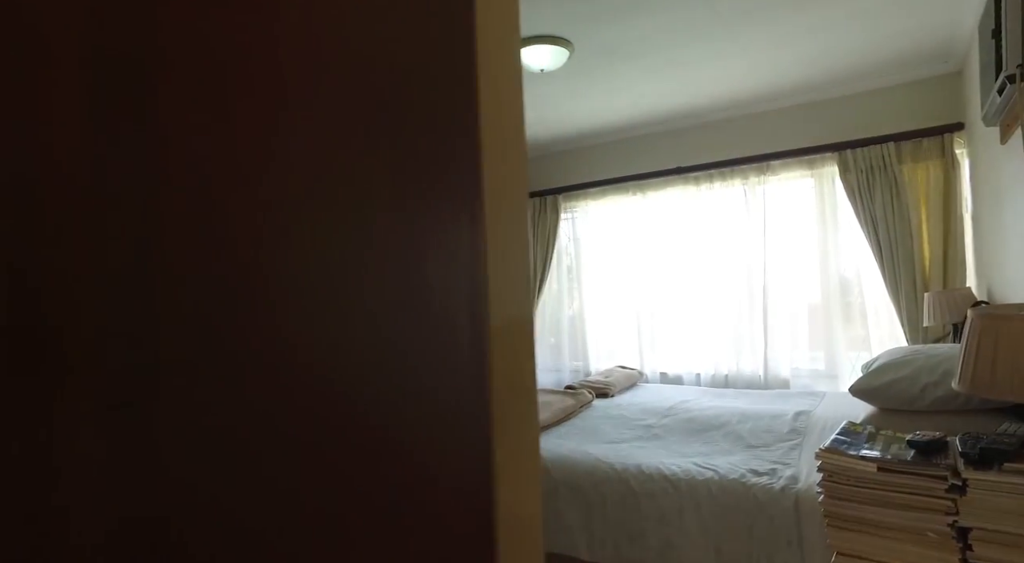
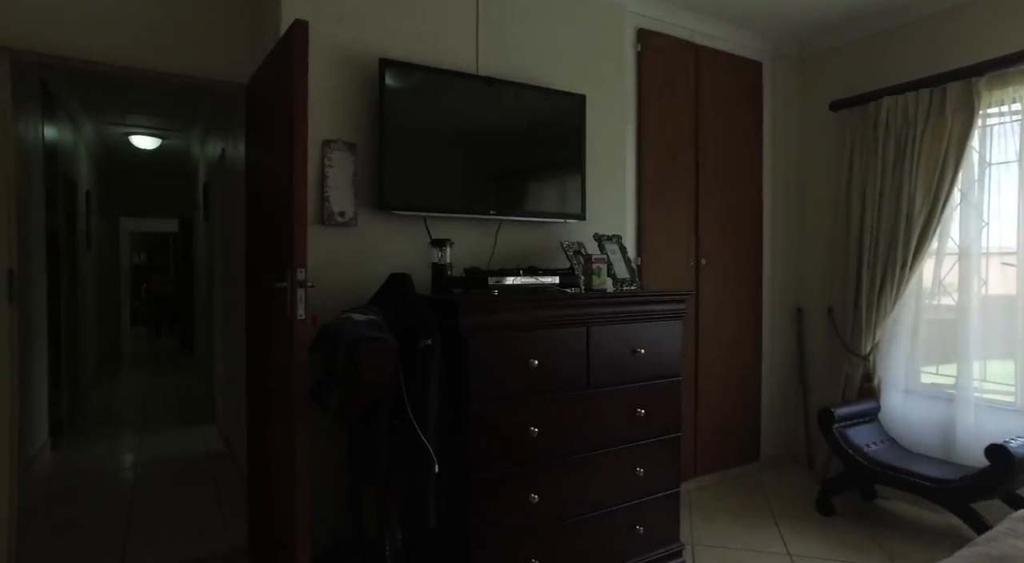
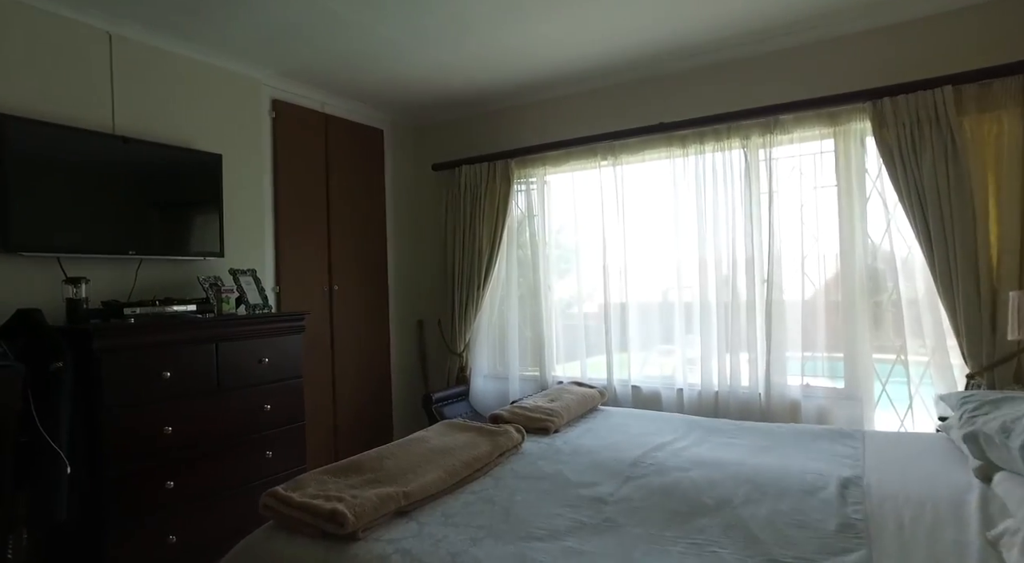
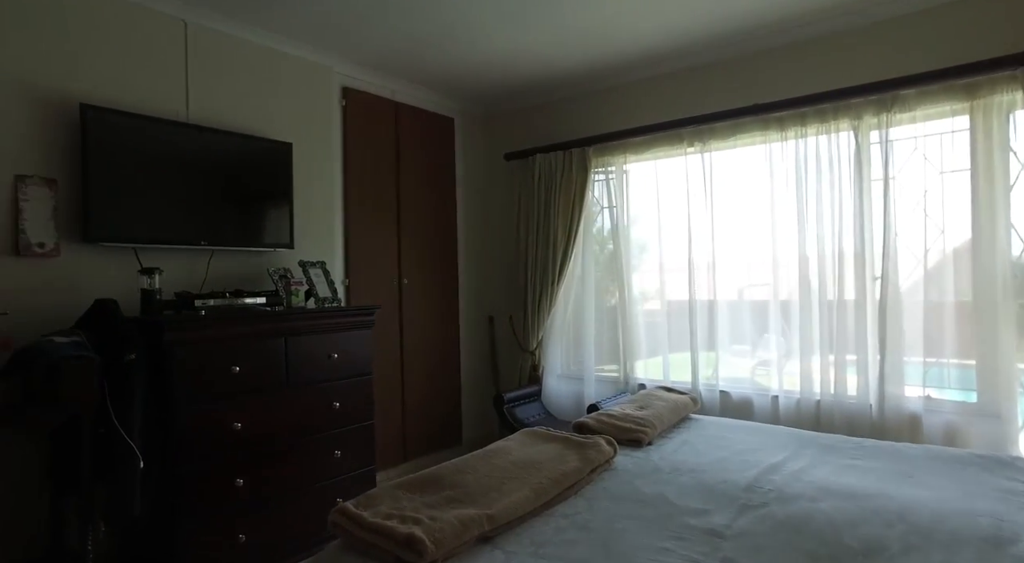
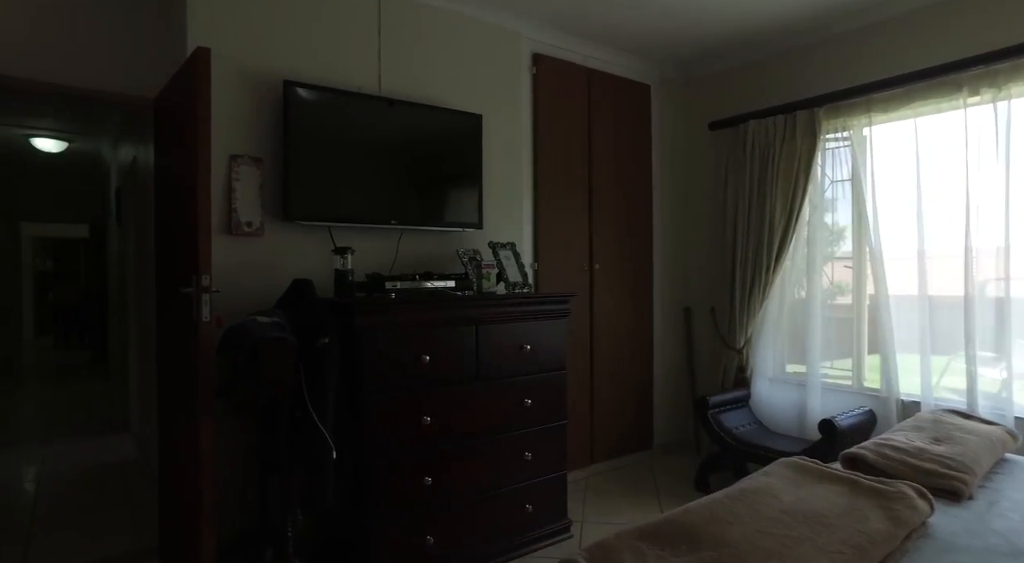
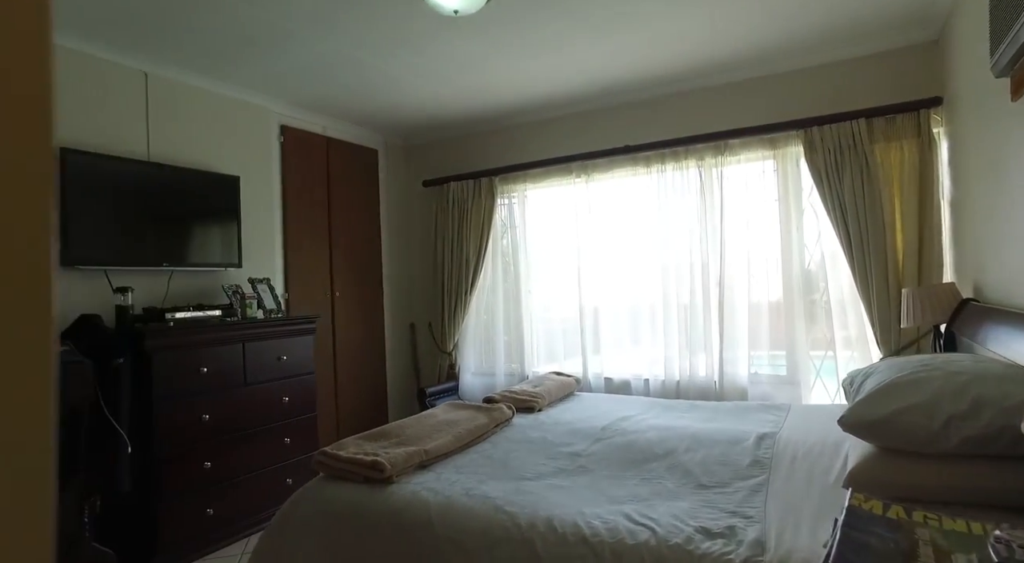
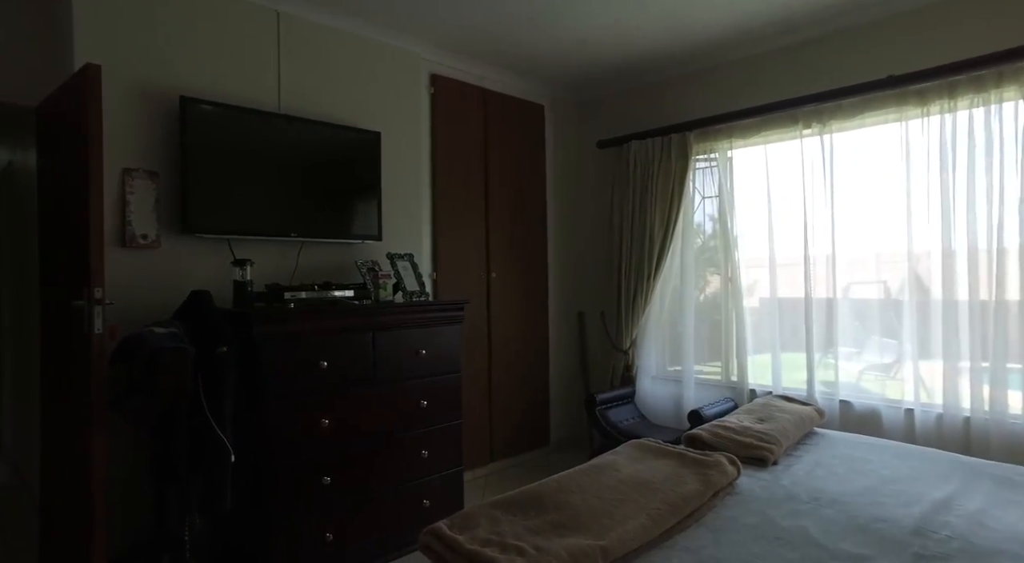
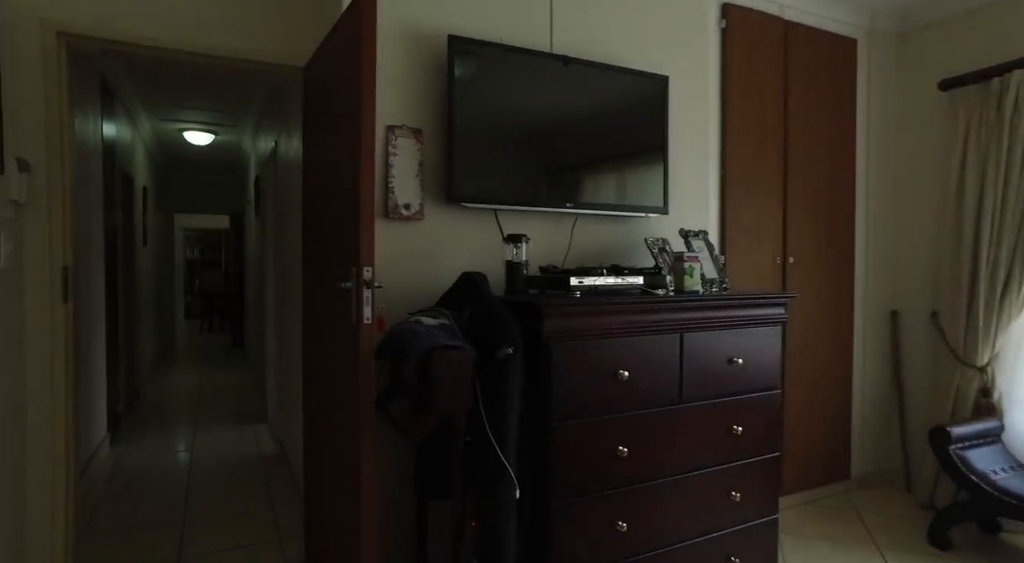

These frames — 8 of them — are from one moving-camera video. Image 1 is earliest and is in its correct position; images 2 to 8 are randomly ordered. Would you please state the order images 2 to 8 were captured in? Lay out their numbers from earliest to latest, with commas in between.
6, 3, 4, 7, 5, 2, 8
